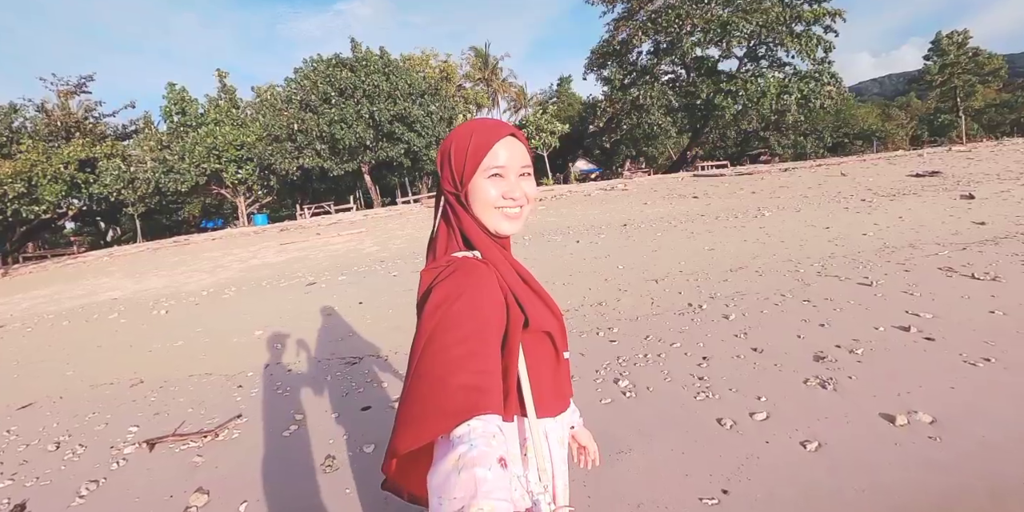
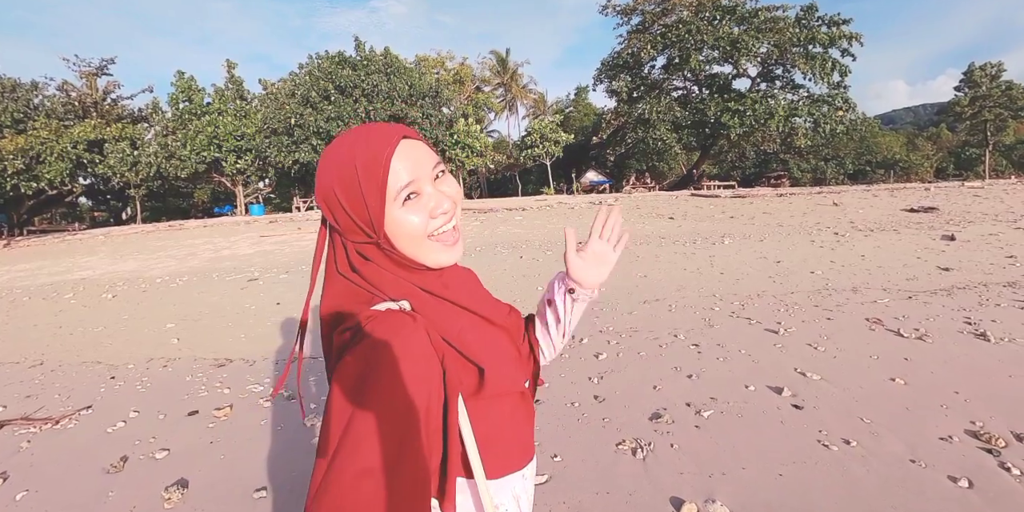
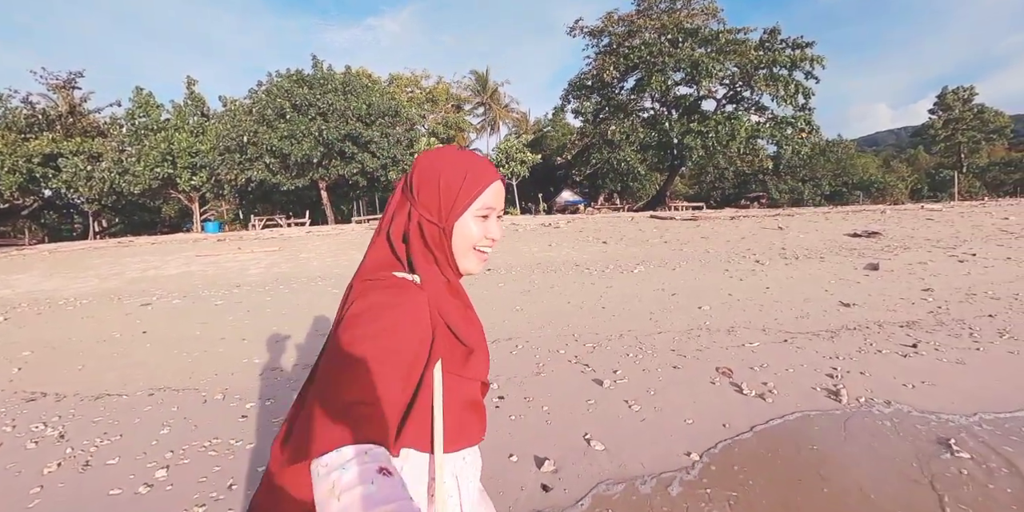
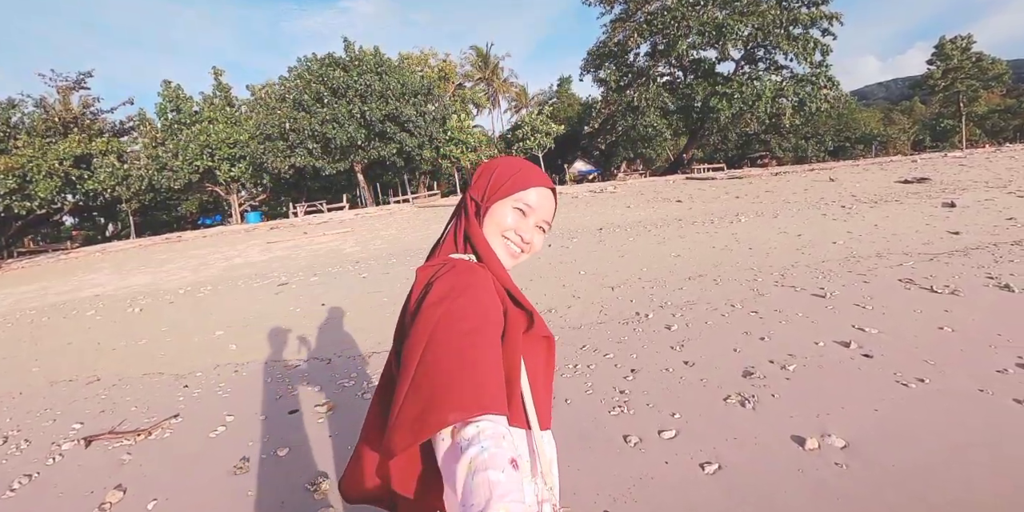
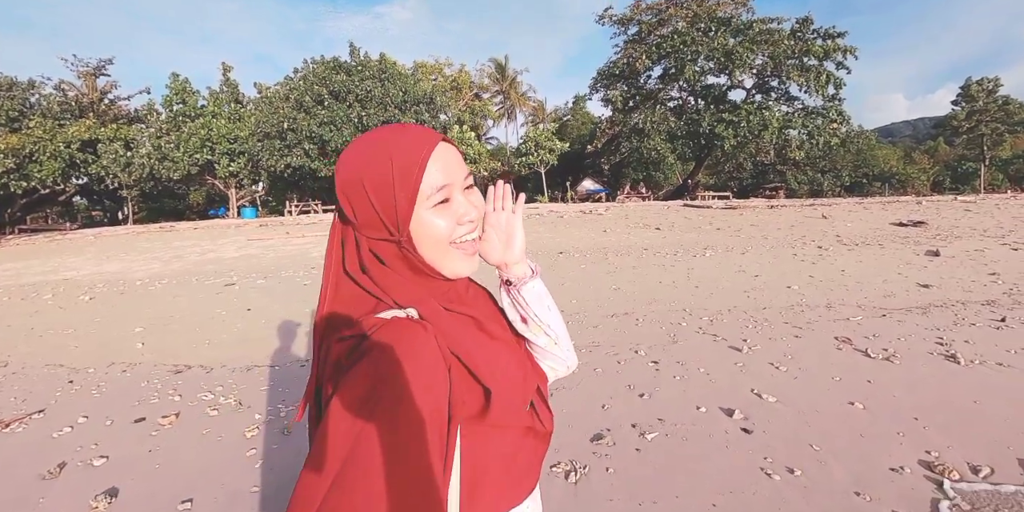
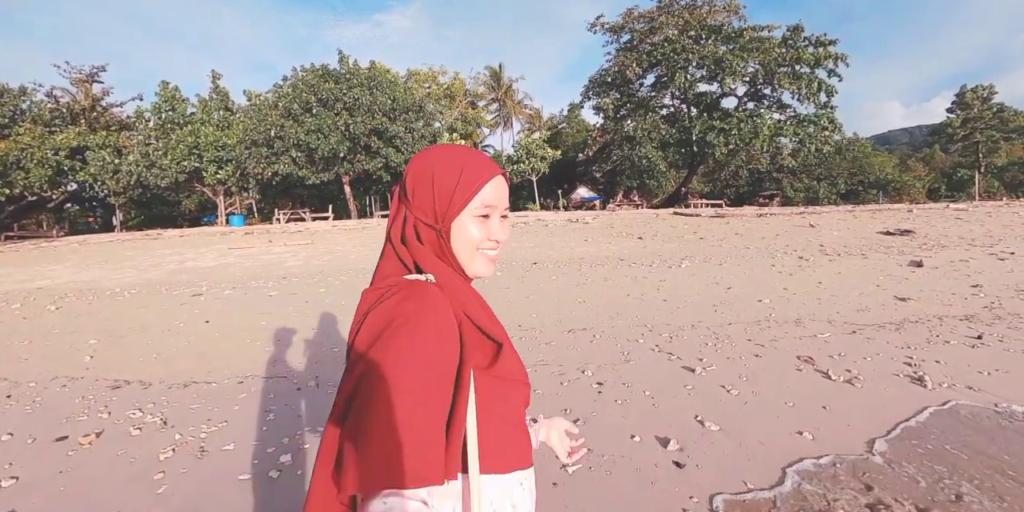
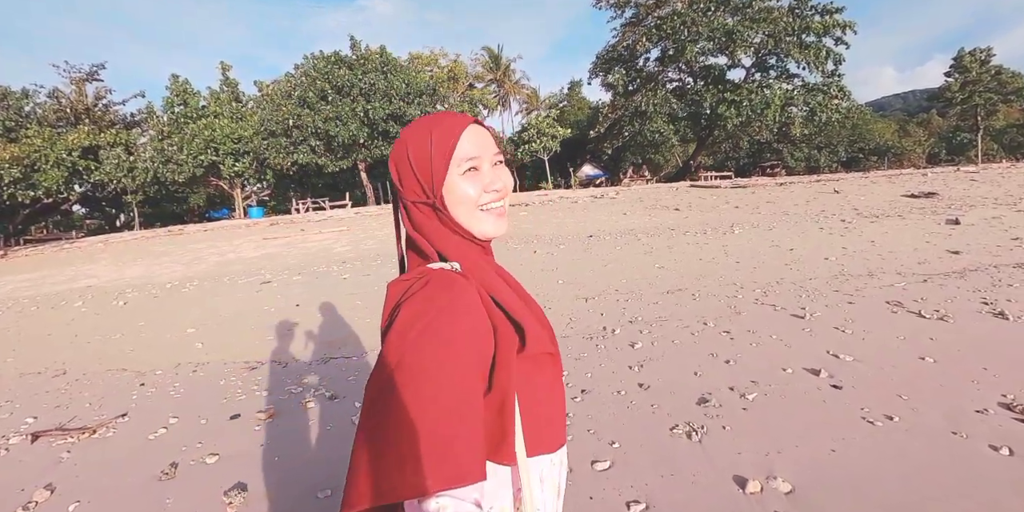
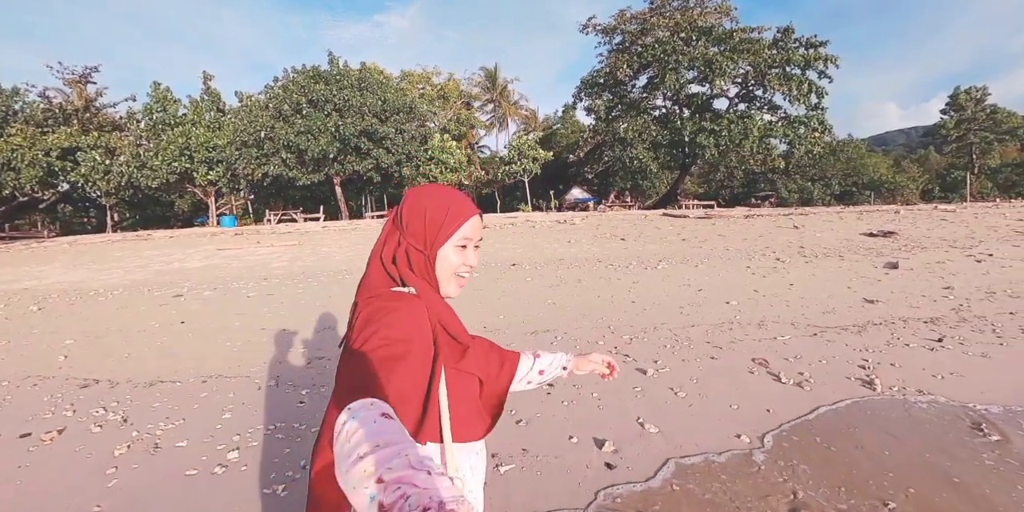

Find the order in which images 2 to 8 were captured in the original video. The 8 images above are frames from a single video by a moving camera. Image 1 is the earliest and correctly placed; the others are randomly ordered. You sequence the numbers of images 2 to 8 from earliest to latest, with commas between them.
4, 7, 2, 5, 6, 8, 3
